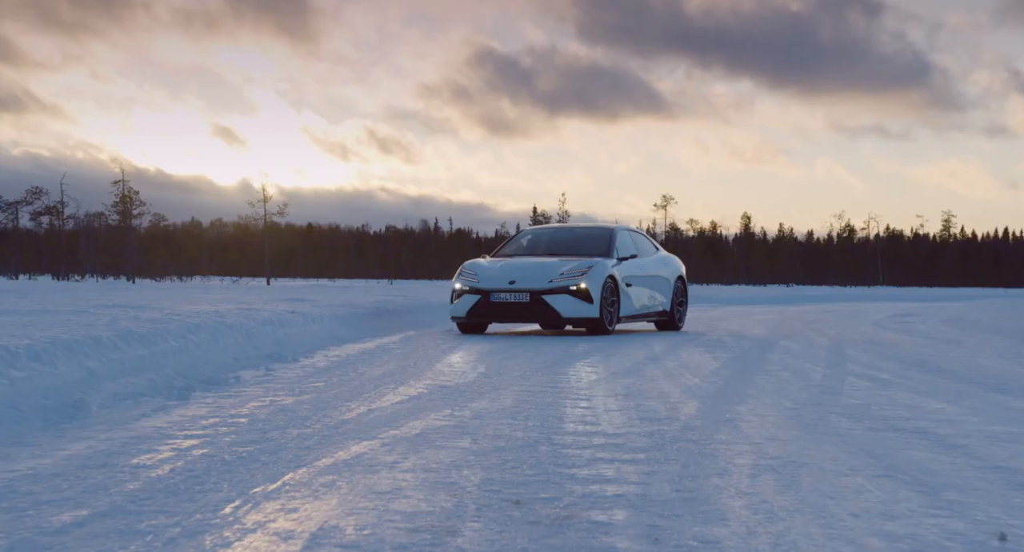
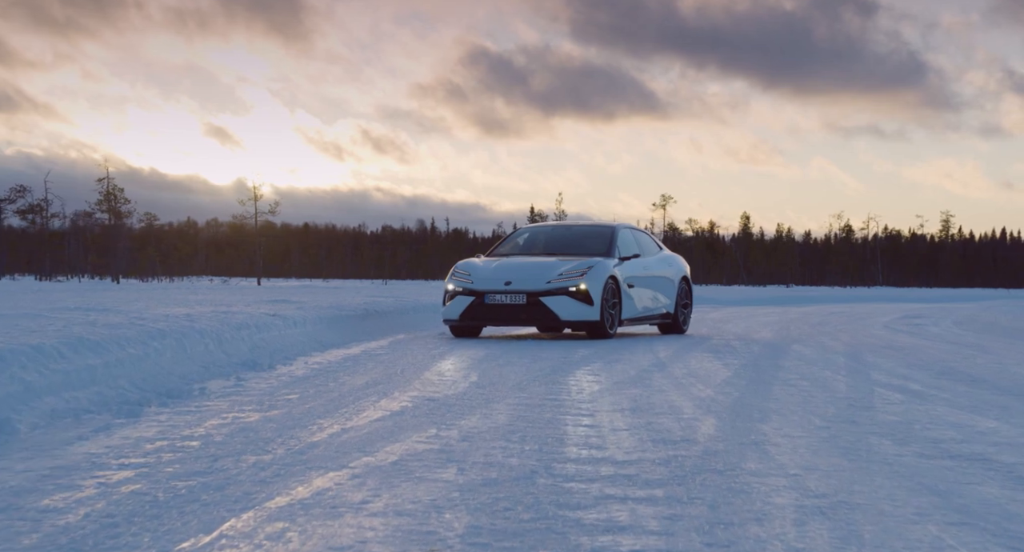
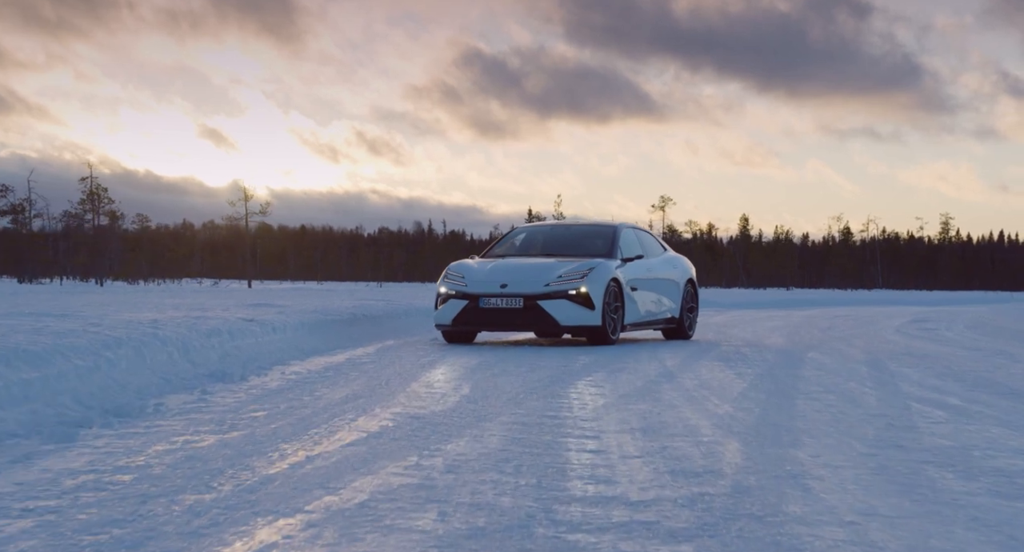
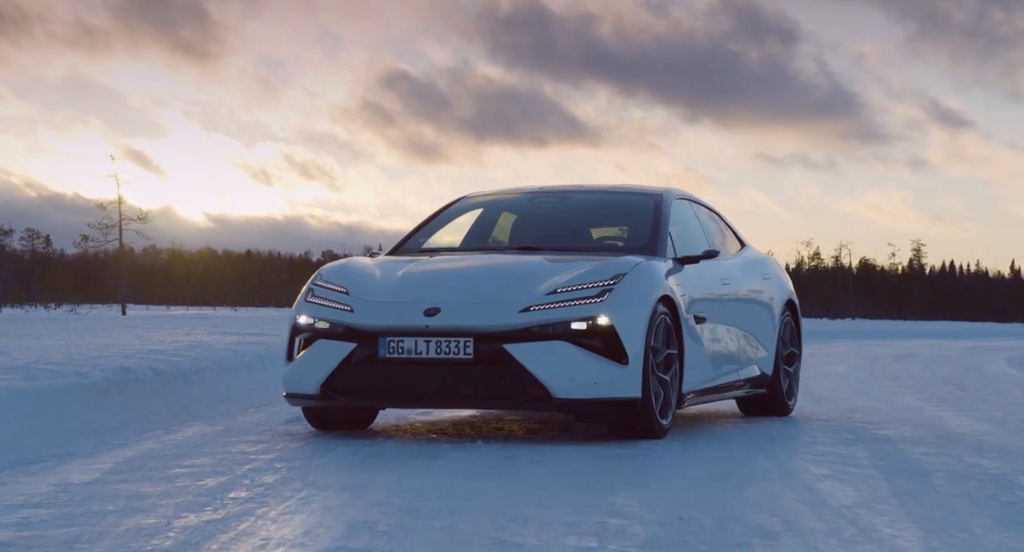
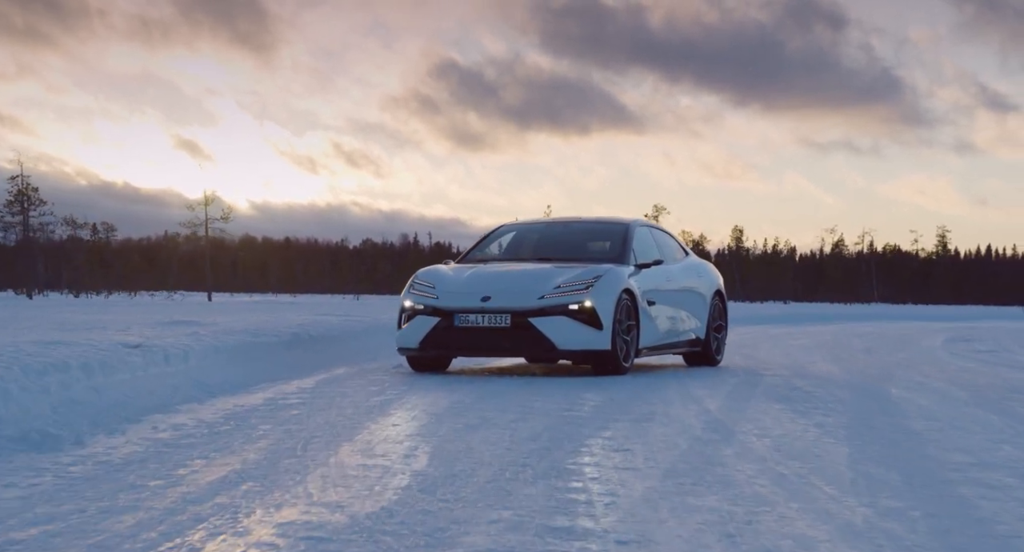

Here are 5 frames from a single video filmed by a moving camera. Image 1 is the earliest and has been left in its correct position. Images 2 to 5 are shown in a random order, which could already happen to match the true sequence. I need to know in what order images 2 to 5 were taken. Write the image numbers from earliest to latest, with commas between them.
2, 3, 5, 4
